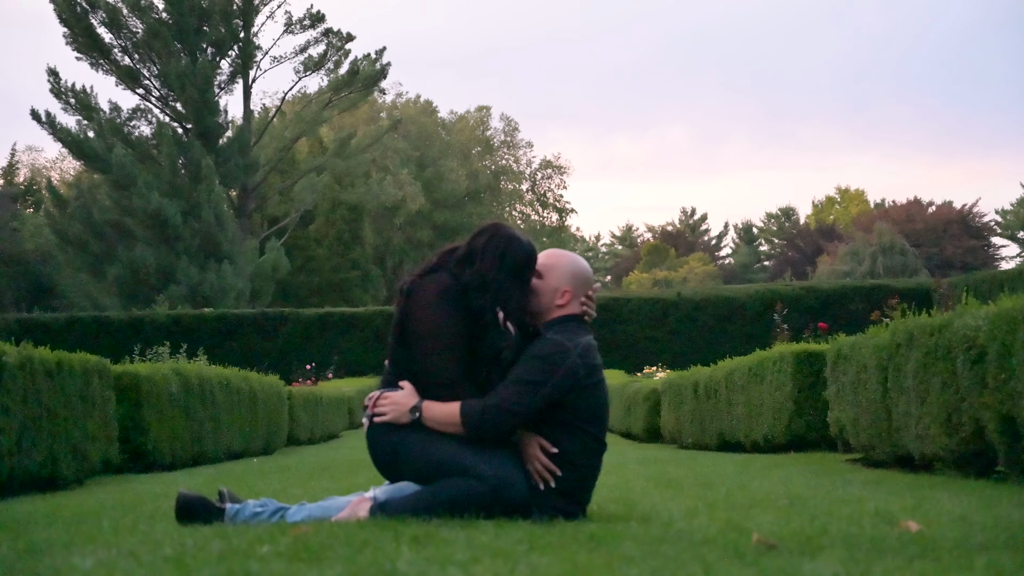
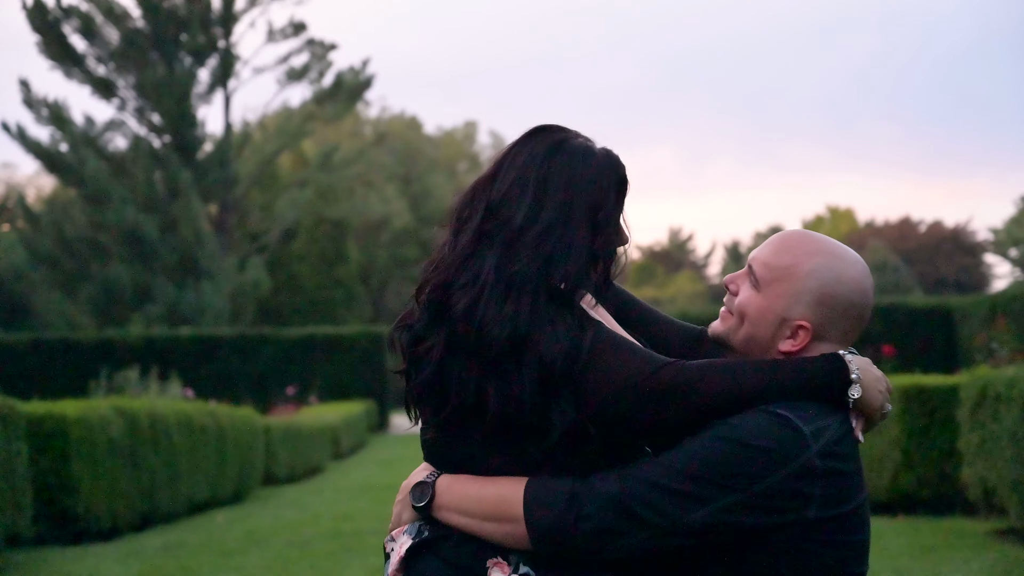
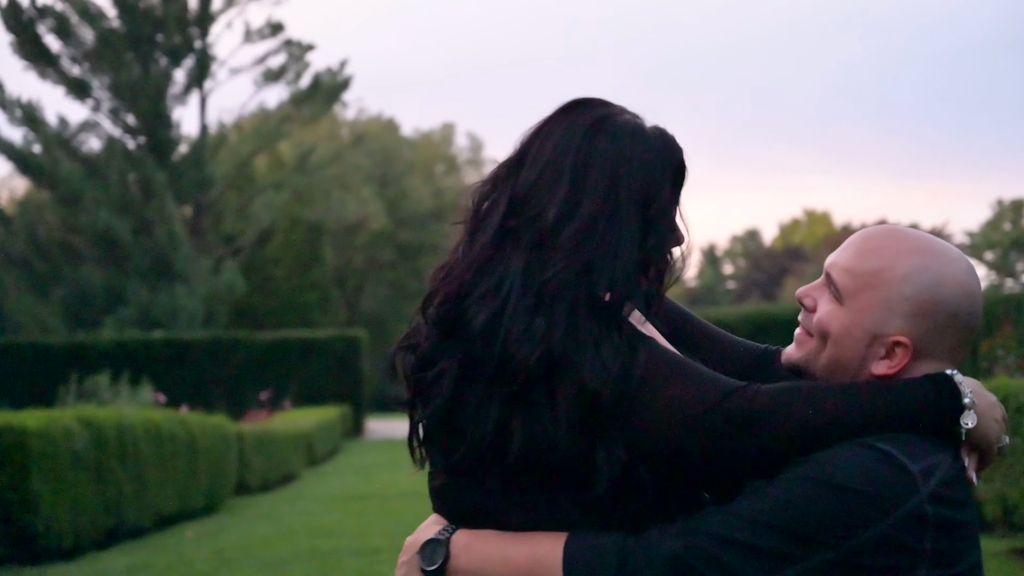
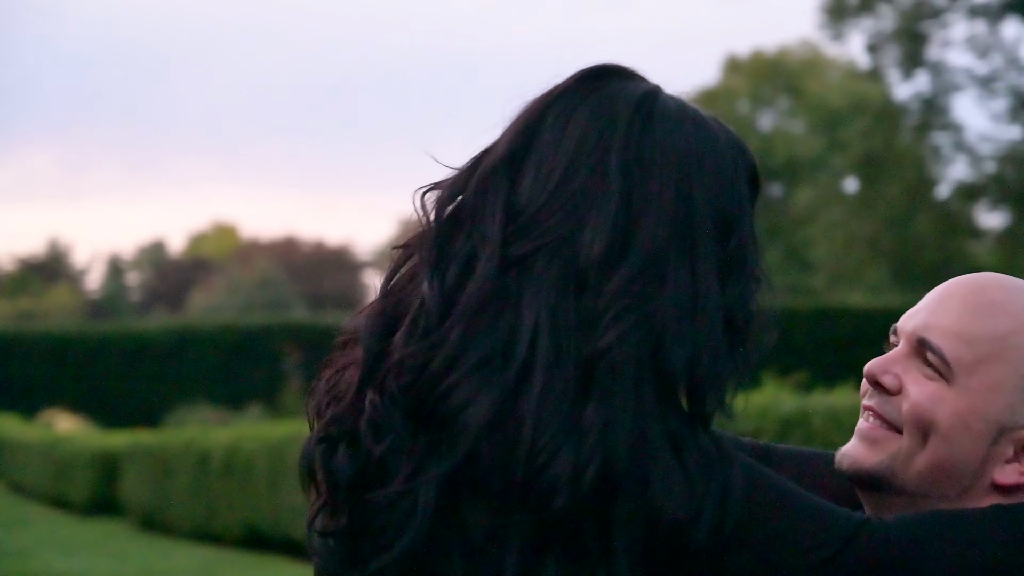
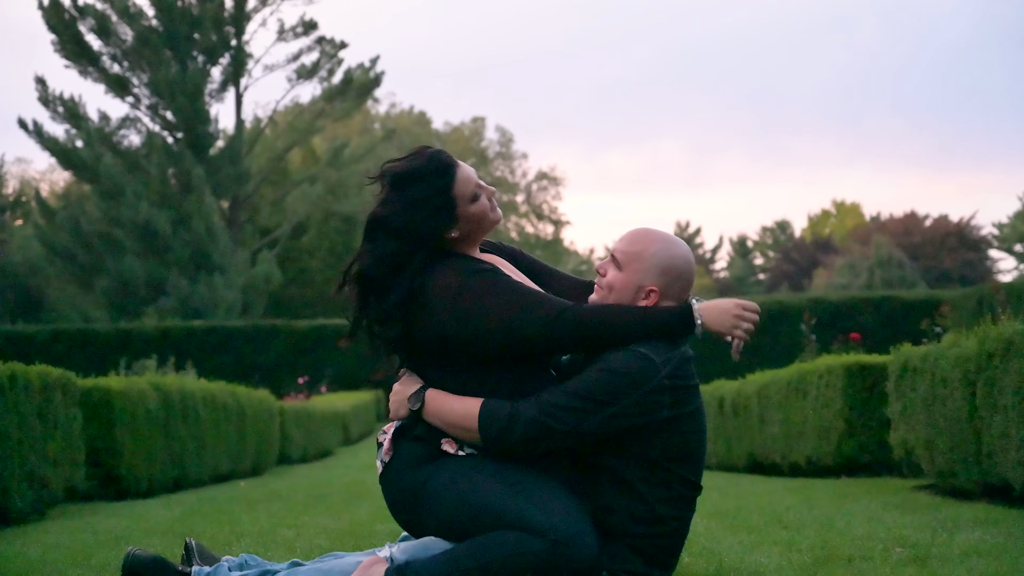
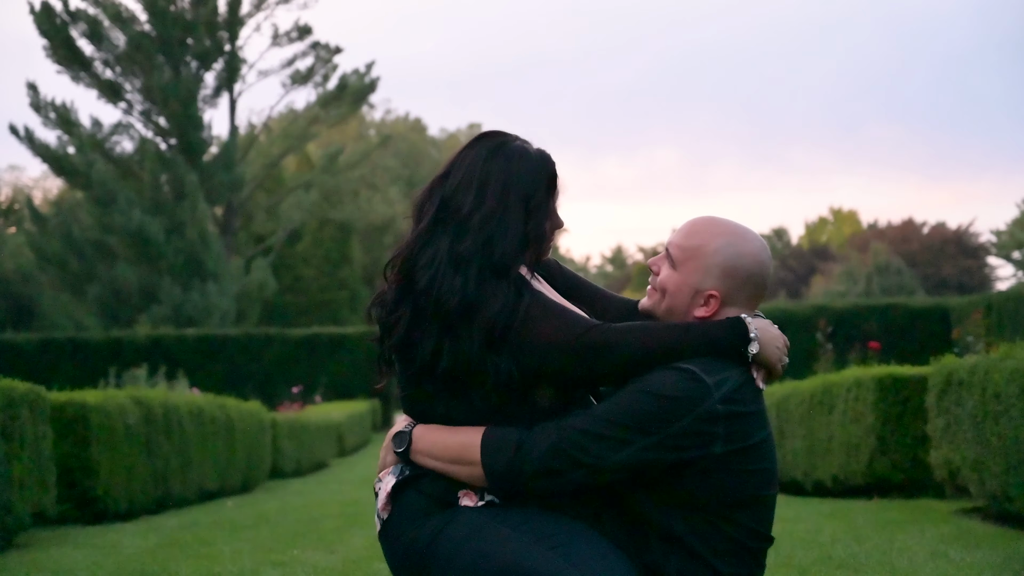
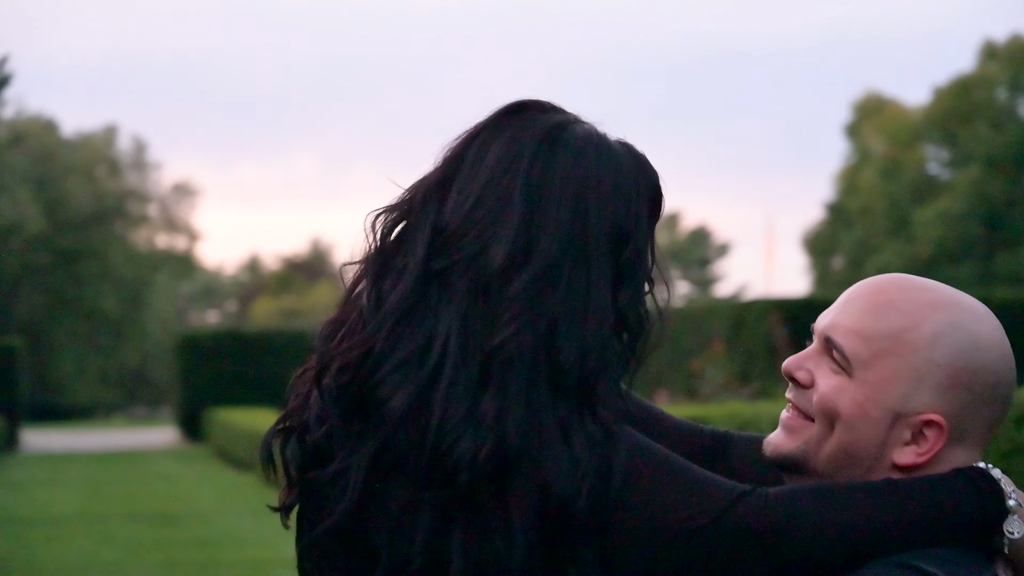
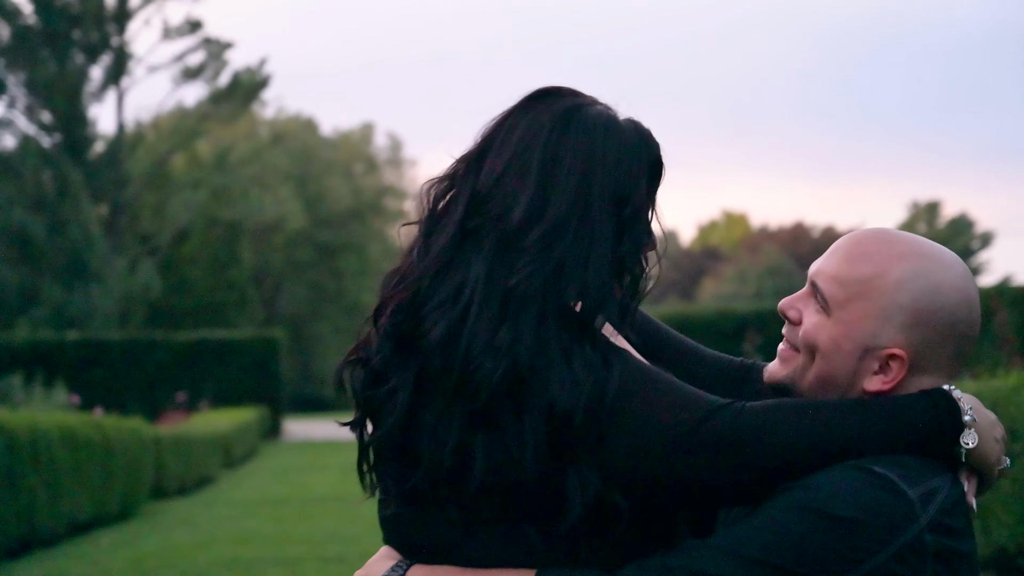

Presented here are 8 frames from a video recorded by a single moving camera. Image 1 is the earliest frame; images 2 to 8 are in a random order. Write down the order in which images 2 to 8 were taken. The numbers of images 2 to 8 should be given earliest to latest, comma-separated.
5, 6, 2, 3, 8, 7, 4
